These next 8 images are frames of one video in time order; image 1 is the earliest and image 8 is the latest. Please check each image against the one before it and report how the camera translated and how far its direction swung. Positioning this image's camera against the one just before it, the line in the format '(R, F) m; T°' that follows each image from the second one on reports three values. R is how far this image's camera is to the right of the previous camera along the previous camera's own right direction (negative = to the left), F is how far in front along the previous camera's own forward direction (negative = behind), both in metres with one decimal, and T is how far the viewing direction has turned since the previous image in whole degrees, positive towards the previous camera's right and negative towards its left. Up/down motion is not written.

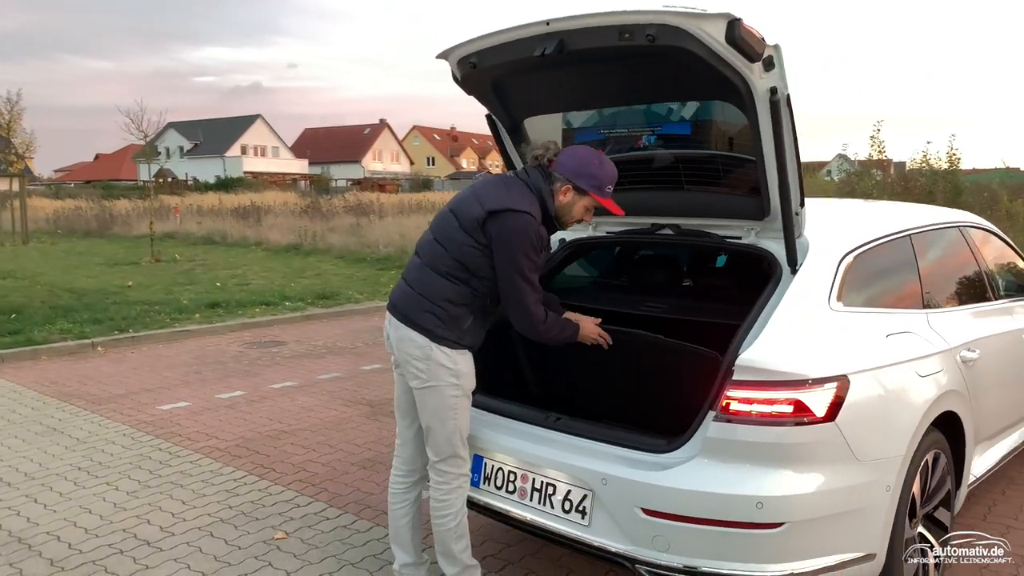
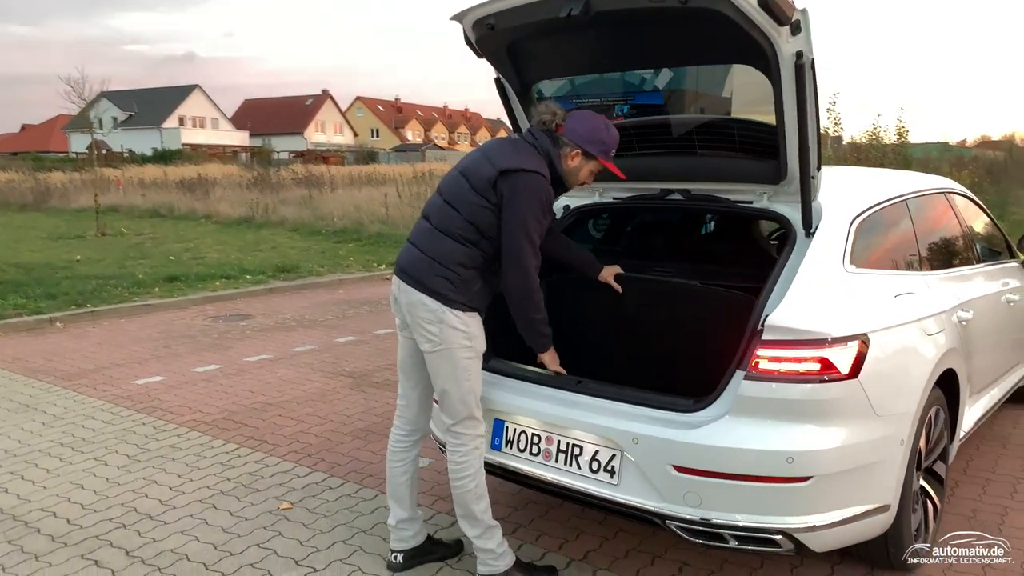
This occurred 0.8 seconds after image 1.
(-0.3, 0.0) m; +4°
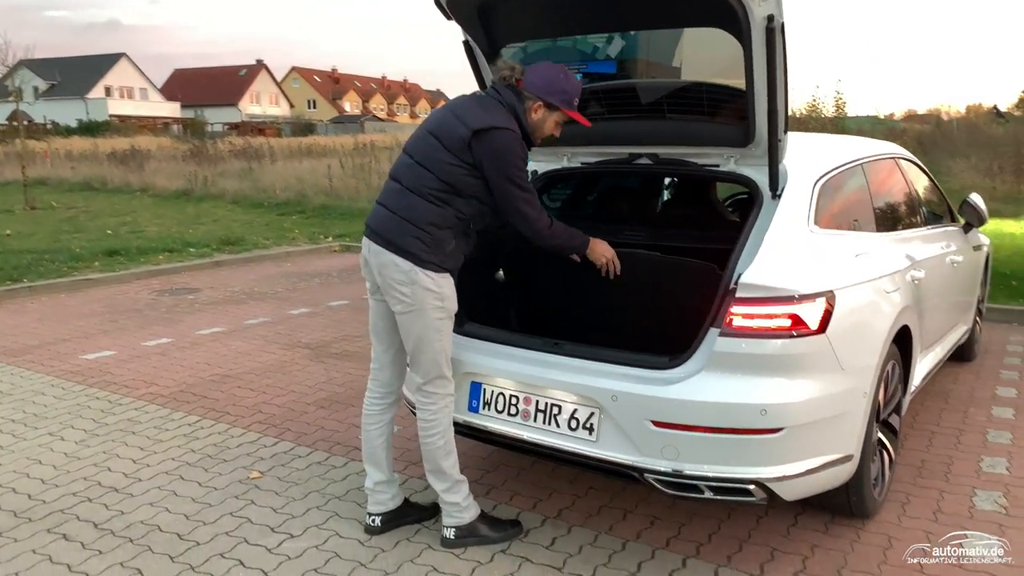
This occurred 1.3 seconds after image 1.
(-0.1, 0.0) m; +4°
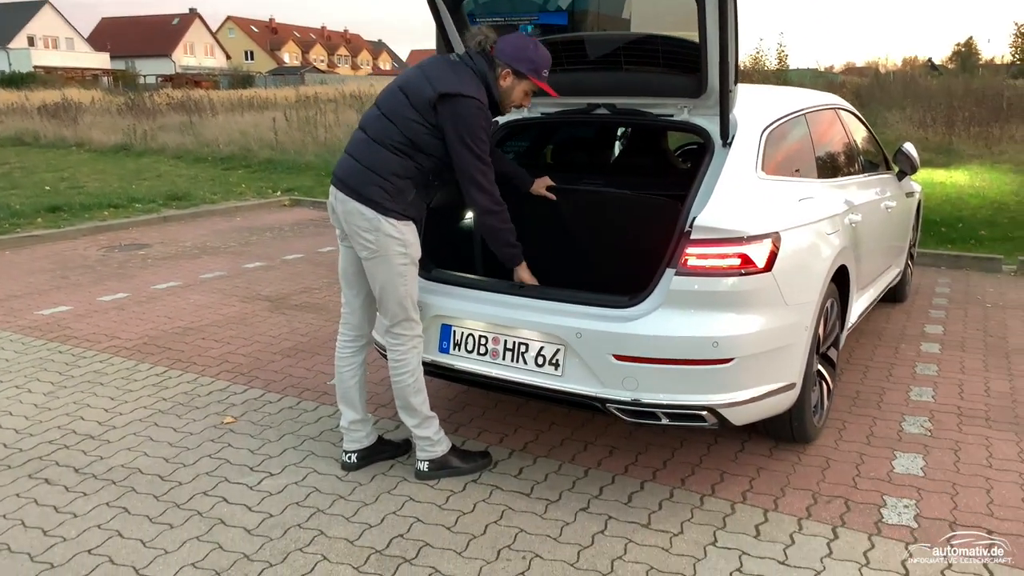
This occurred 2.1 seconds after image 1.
(-0.1, -0.2) m; +4°
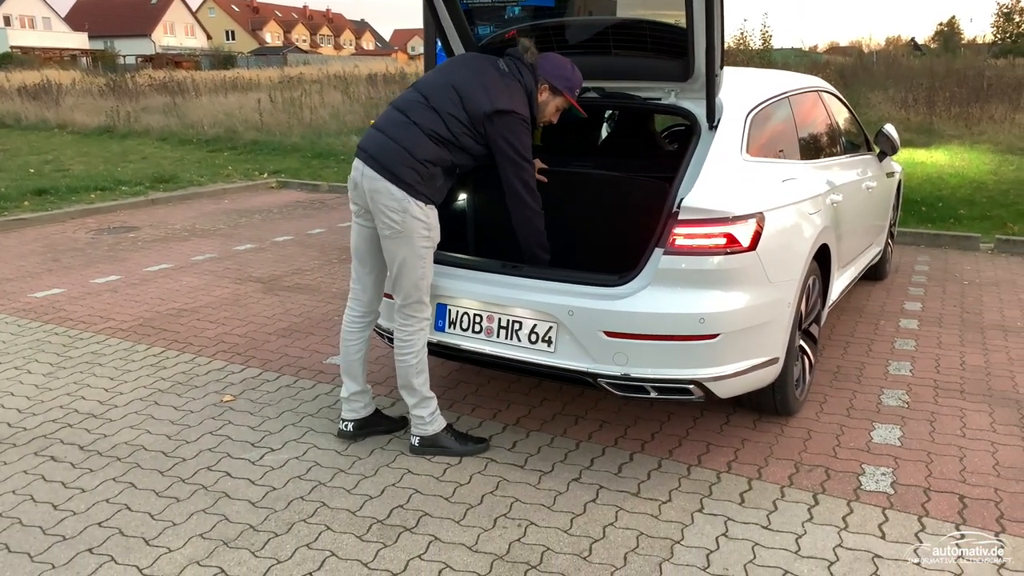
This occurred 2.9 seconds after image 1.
(0.0, -0.1) m; +1°
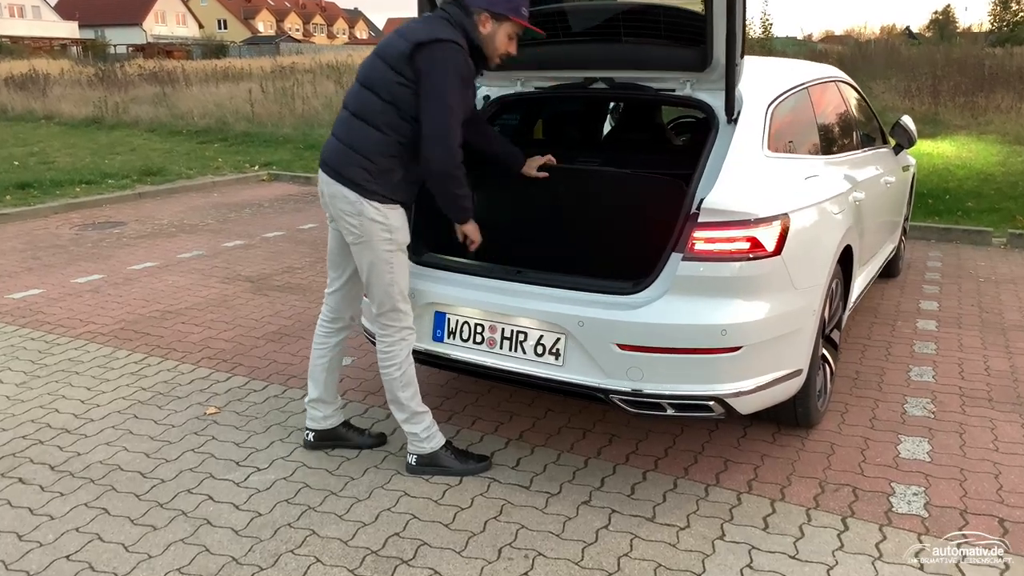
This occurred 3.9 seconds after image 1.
(0.0, +0.2) m; 0°
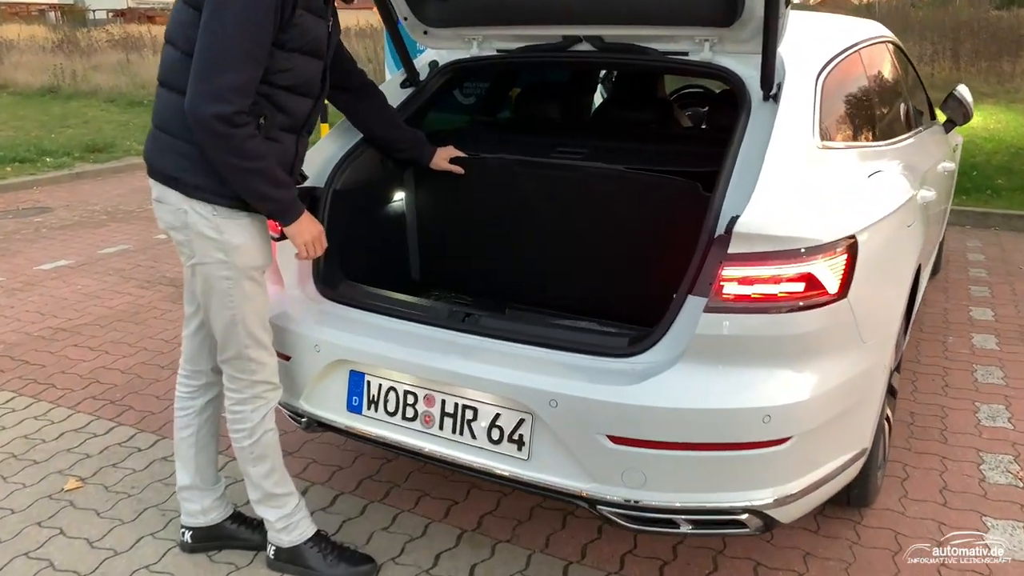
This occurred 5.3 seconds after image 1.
(+0.1, +0.9) m; 0°
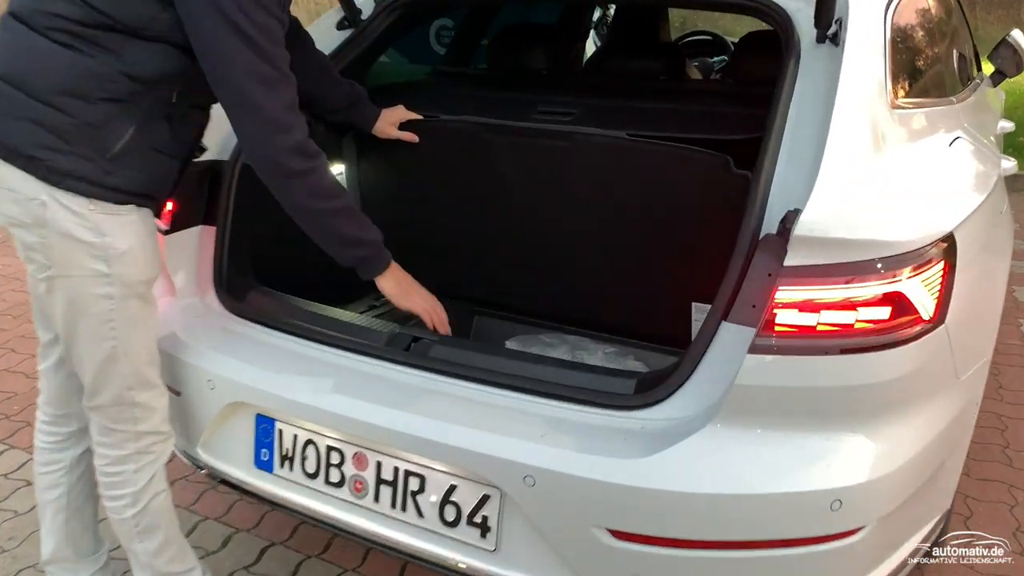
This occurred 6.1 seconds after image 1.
(+0.1, +0.6) m; +1°
